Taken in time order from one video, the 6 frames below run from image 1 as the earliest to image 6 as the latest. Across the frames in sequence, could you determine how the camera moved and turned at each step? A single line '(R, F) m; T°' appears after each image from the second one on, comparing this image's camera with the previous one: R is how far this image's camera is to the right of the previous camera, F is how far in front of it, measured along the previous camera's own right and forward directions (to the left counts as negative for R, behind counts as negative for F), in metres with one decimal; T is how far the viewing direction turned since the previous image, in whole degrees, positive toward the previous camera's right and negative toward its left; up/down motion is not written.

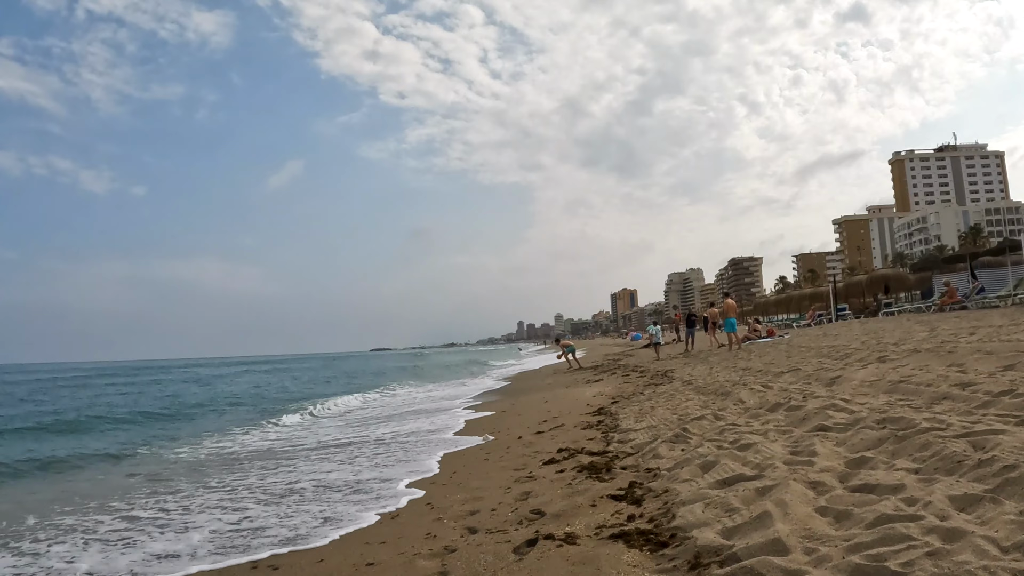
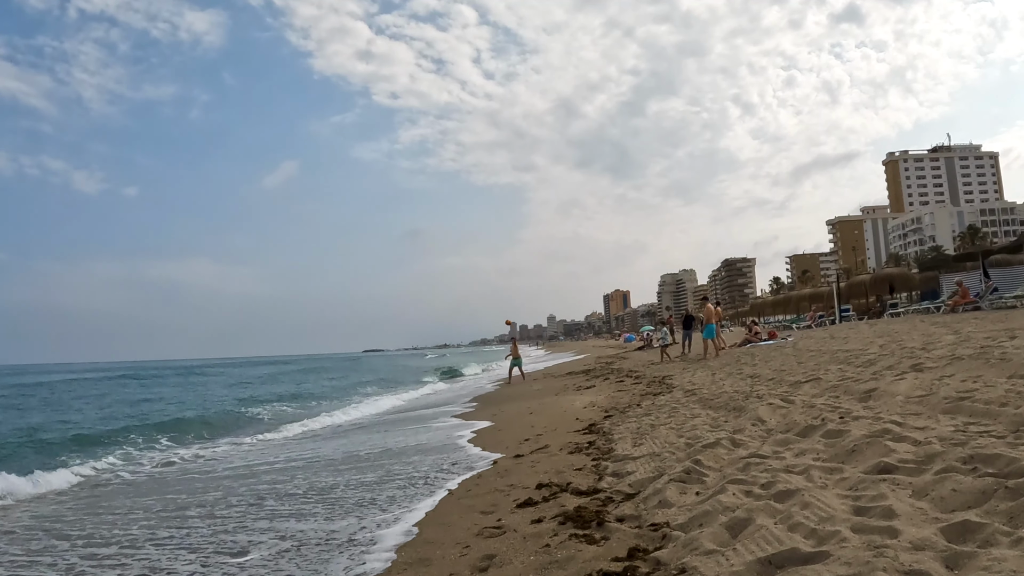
(+0.2, +1.3) m; +1°
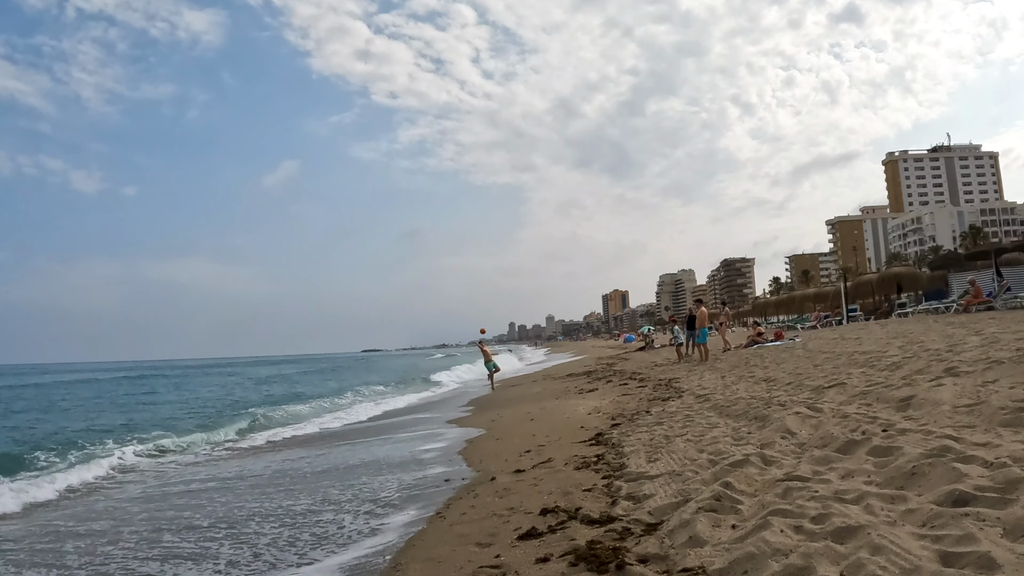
(0.0, +0.6) m; 0°
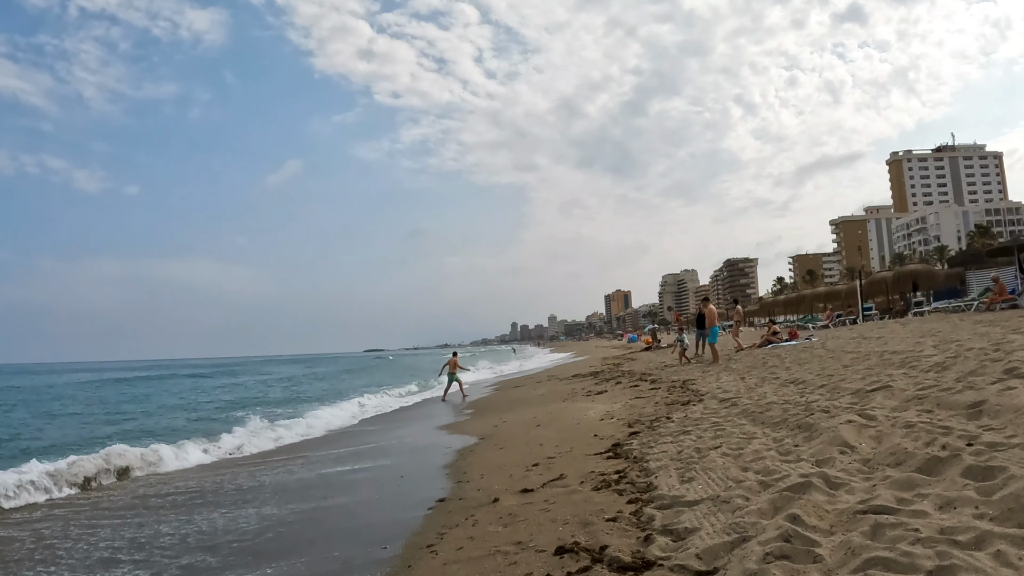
(0.0, +0.9) m; 0°
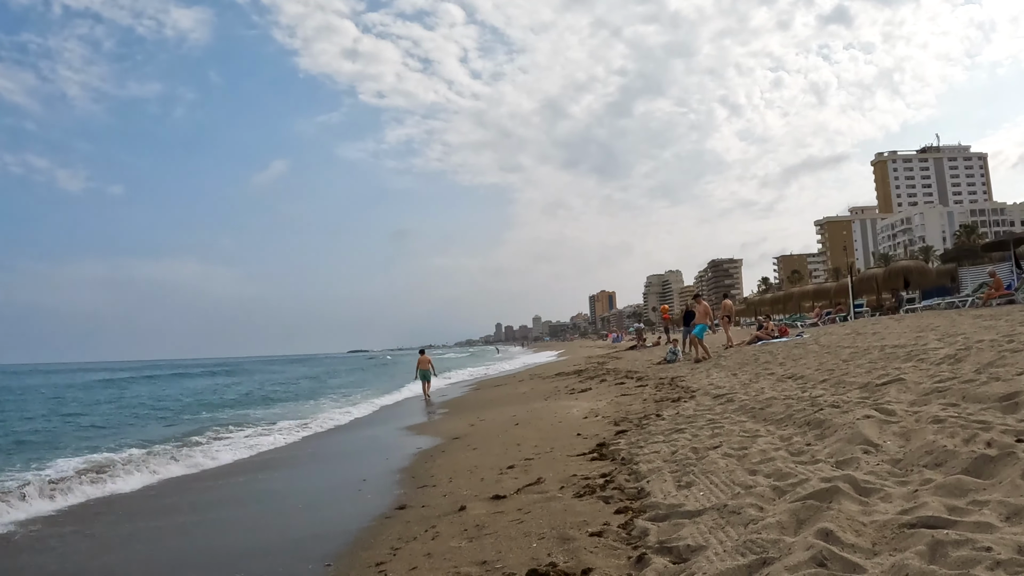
(+0.1, +0.7) m; +1°
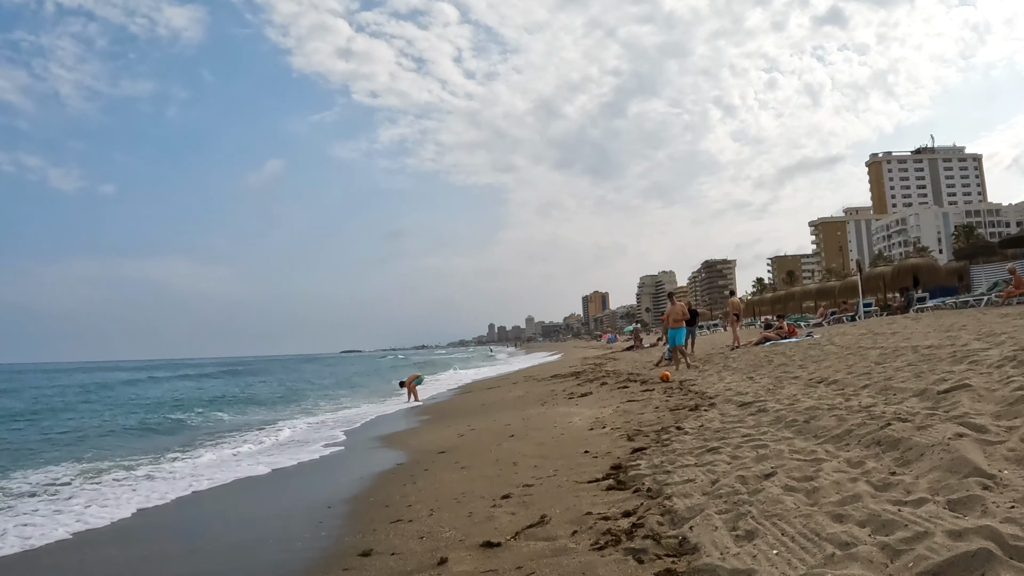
(0.0, +1.0) m; +1°
